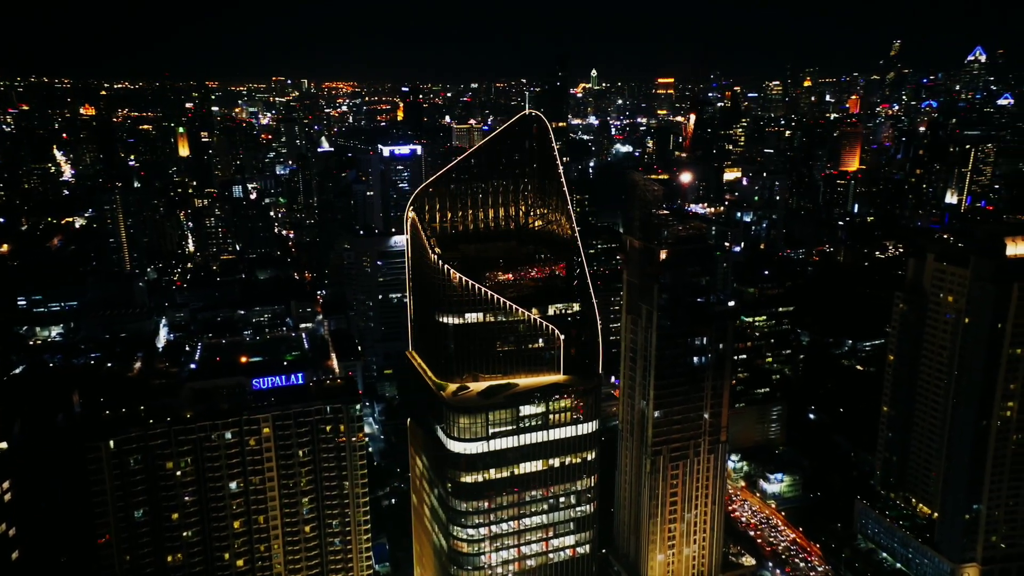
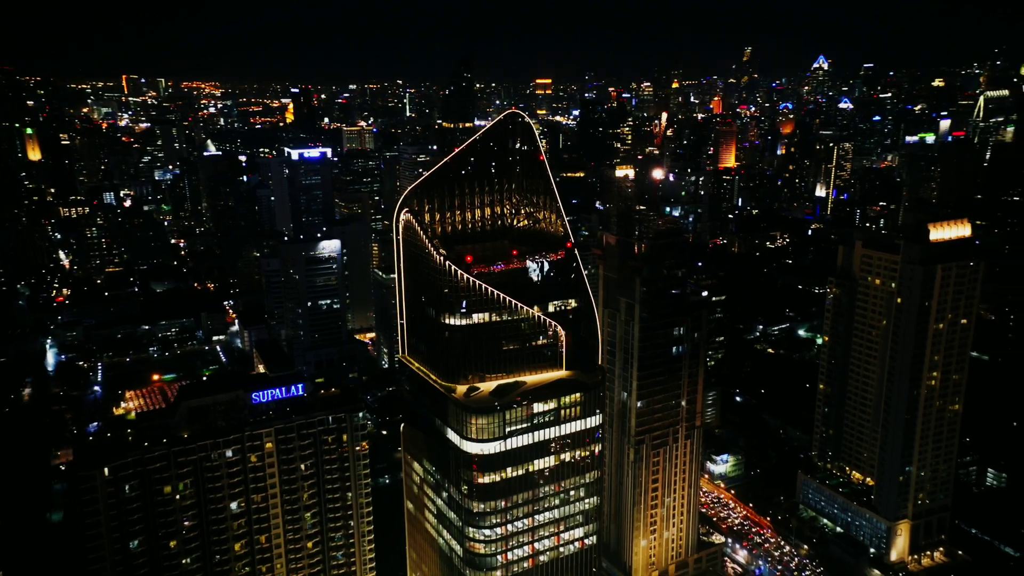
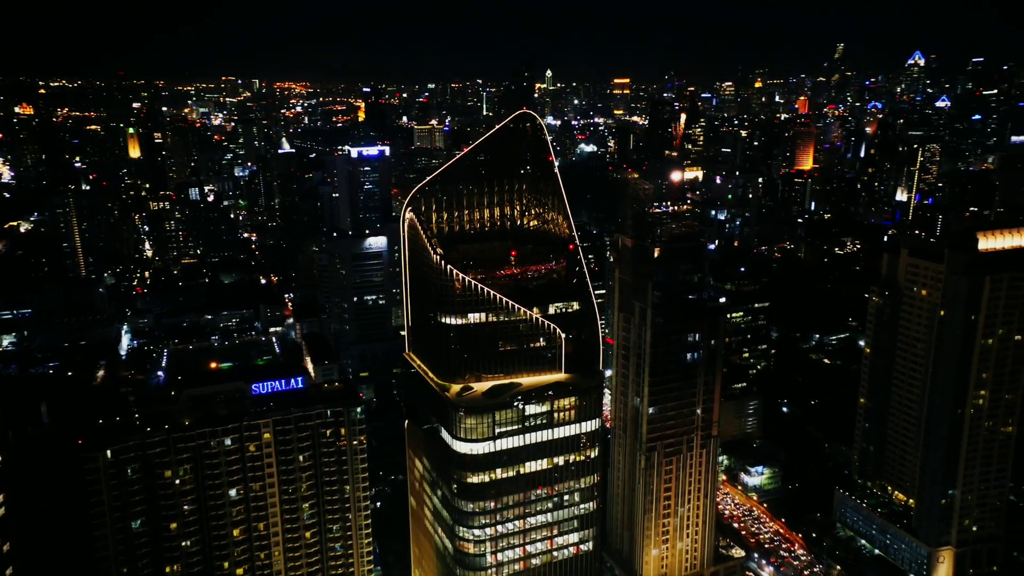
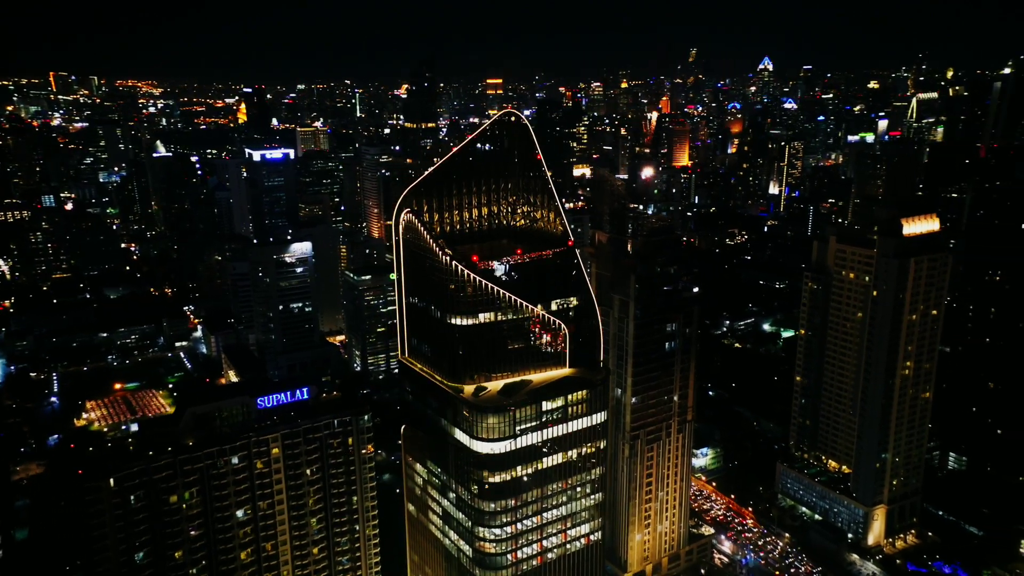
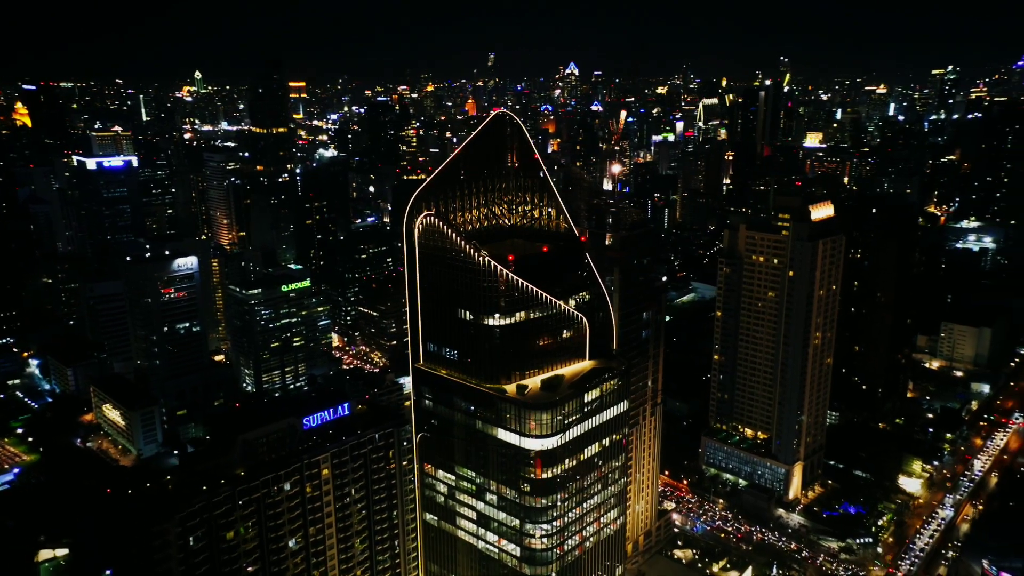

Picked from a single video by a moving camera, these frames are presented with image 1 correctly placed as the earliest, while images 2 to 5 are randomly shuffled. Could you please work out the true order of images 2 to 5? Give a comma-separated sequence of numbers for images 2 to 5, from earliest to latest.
3, 2, 4, 5
